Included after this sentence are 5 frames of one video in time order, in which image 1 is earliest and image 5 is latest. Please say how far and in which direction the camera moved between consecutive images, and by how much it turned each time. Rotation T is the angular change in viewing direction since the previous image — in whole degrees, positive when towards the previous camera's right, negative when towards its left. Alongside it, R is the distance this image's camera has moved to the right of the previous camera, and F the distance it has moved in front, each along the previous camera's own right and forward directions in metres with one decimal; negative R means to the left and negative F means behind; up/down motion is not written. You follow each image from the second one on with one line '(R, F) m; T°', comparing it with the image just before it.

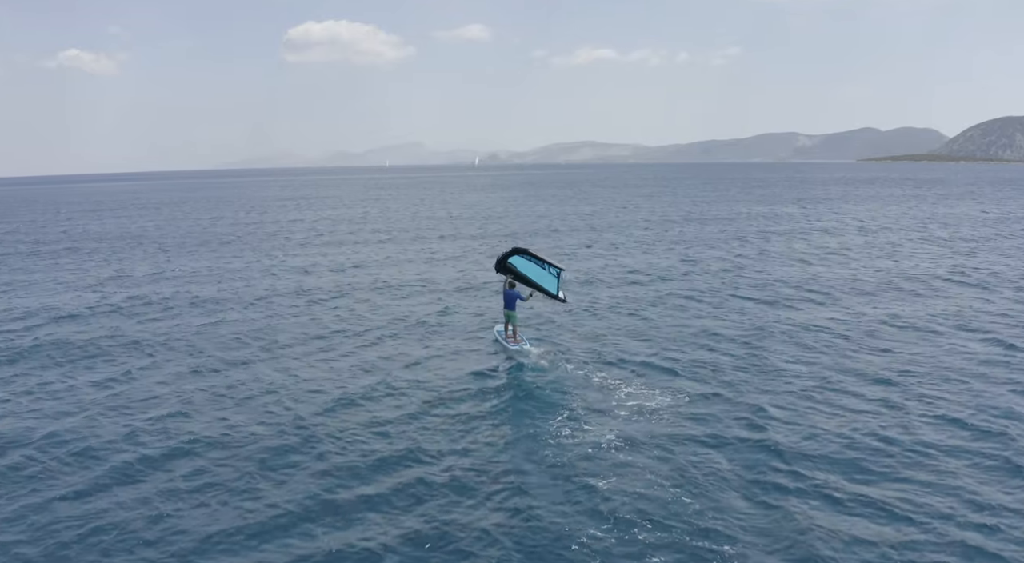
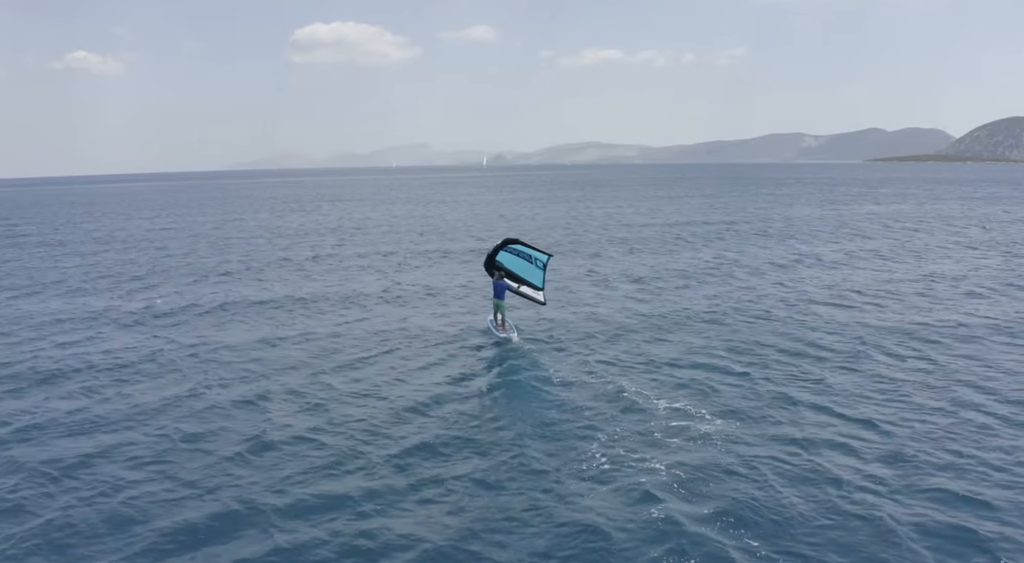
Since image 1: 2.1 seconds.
(-2.6, +1.0) m; 0°
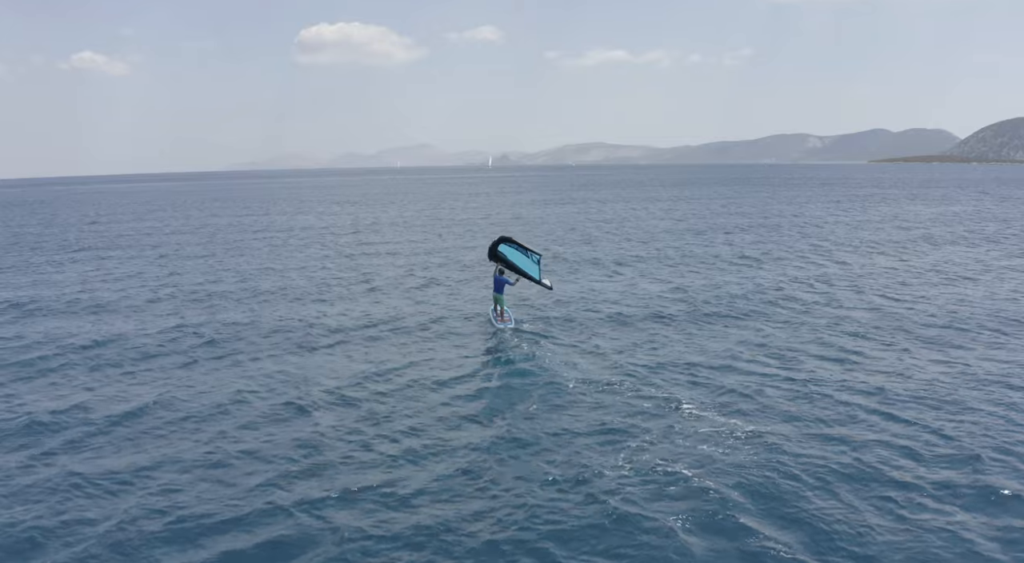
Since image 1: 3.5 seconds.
(-2.4, 0.0) m; 0°
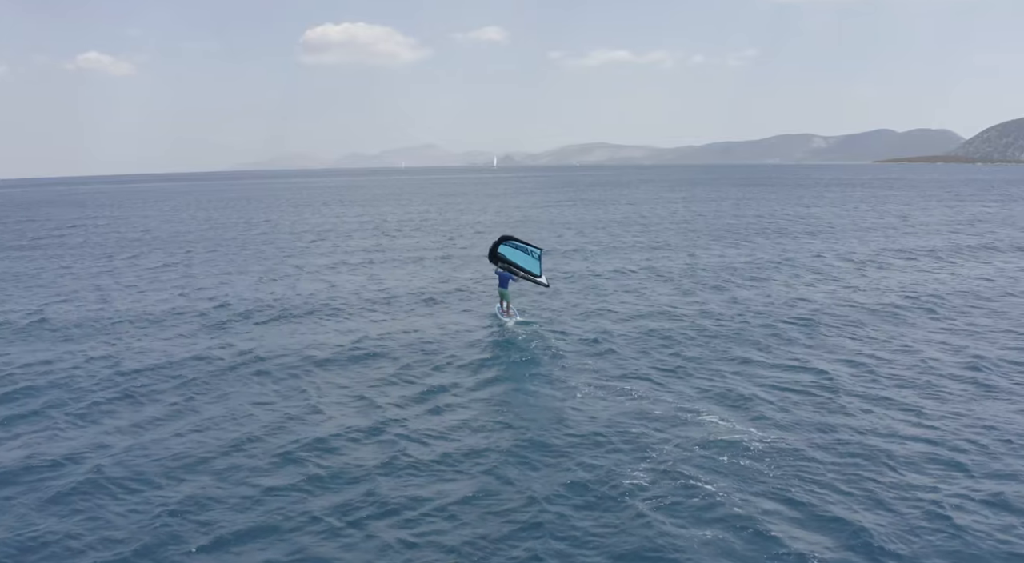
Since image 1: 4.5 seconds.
(-2.9, 0.0) m; 0°
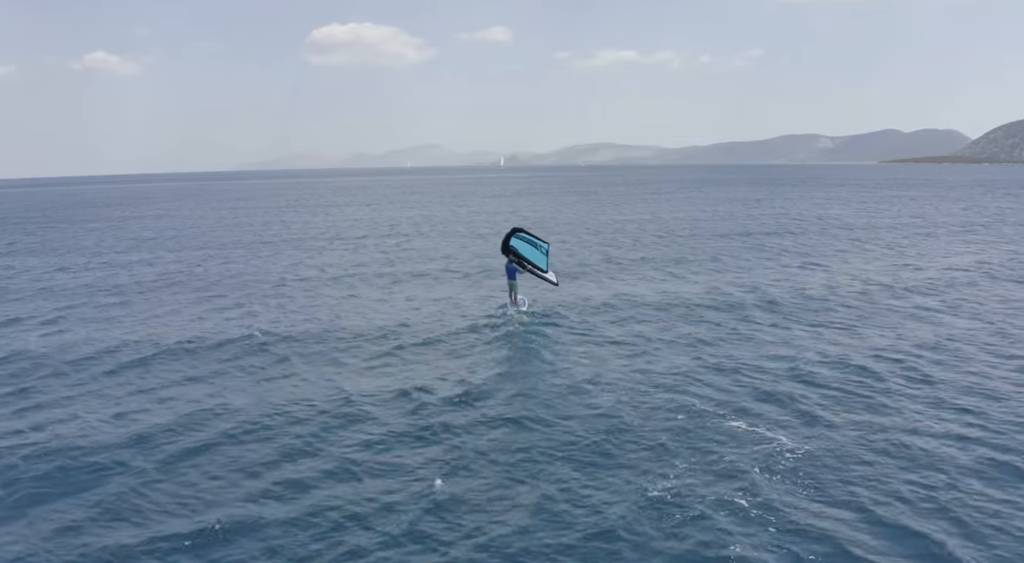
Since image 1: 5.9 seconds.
(-3.6, +0.8) m; 0°
